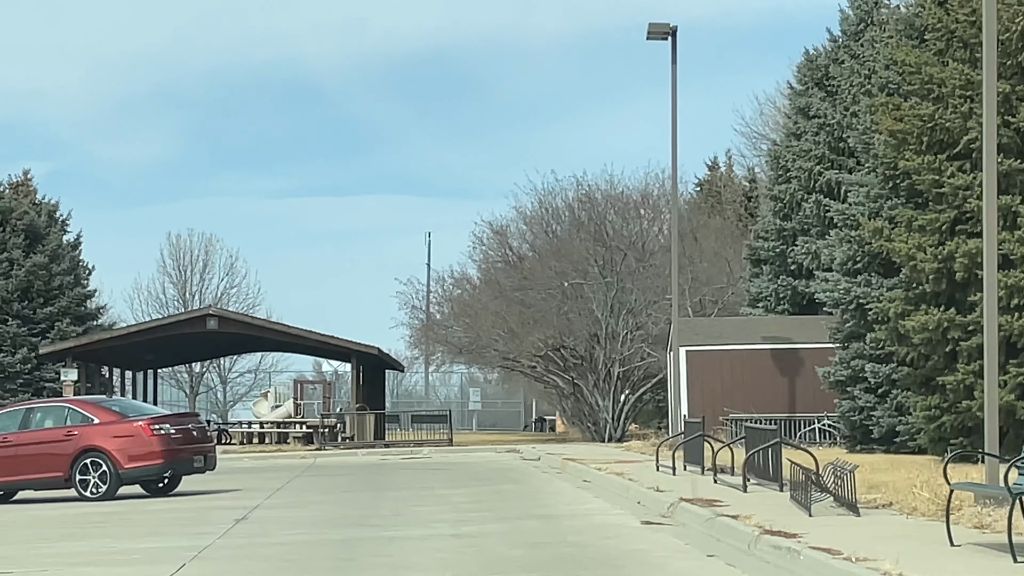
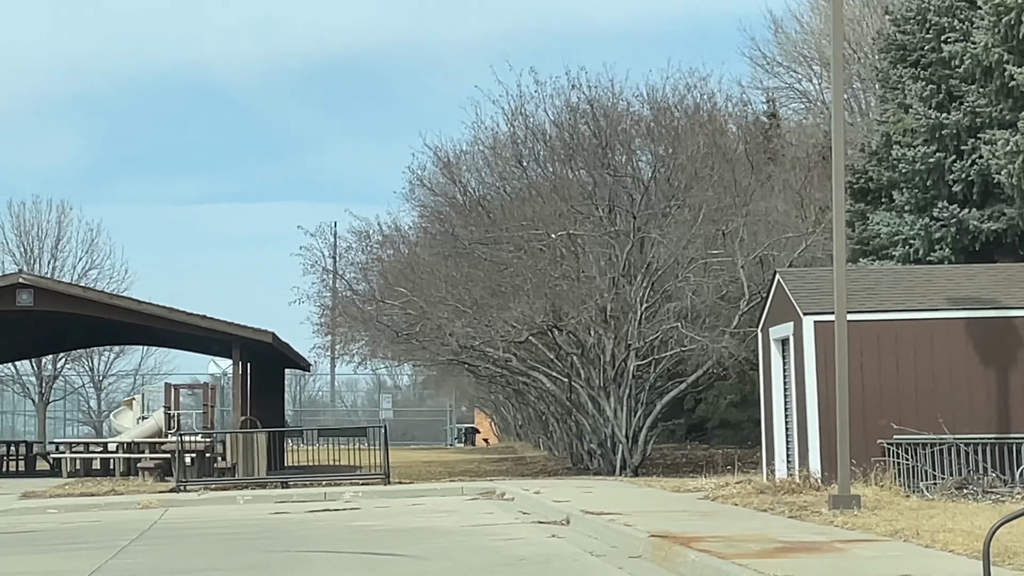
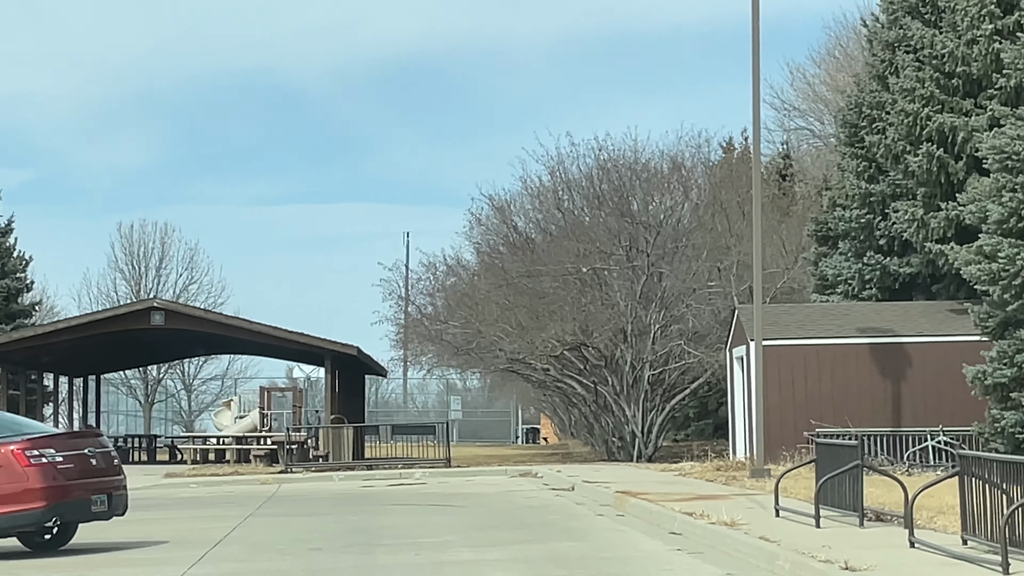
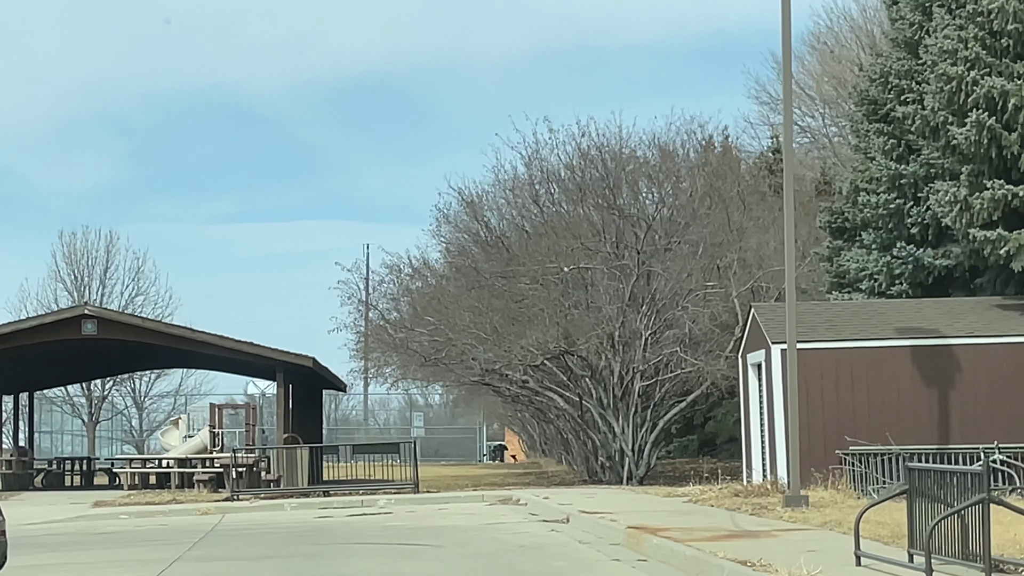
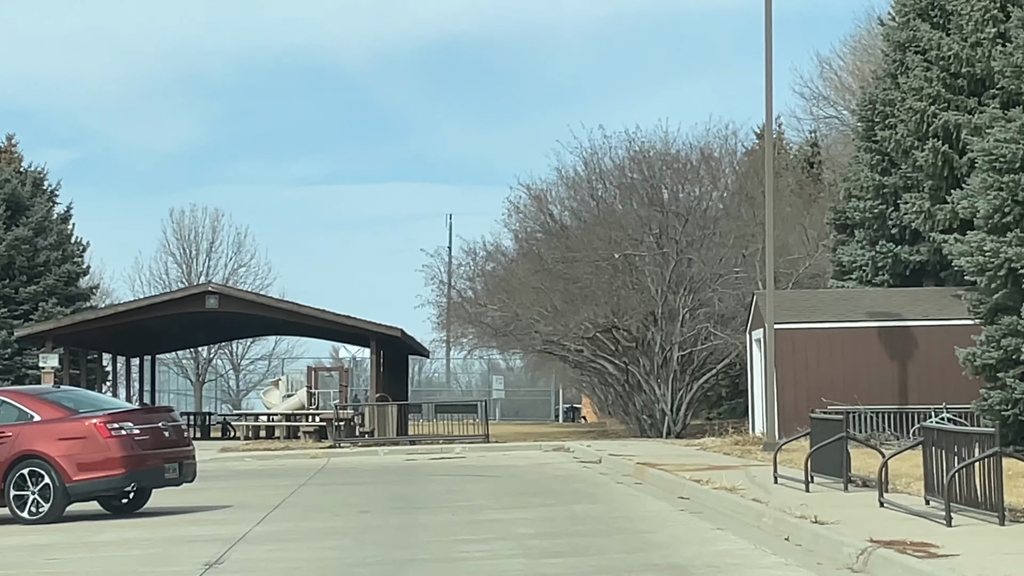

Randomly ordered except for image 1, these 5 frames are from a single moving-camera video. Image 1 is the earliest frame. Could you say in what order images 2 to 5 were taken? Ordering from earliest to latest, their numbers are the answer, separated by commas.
5, 3, 4, 2
